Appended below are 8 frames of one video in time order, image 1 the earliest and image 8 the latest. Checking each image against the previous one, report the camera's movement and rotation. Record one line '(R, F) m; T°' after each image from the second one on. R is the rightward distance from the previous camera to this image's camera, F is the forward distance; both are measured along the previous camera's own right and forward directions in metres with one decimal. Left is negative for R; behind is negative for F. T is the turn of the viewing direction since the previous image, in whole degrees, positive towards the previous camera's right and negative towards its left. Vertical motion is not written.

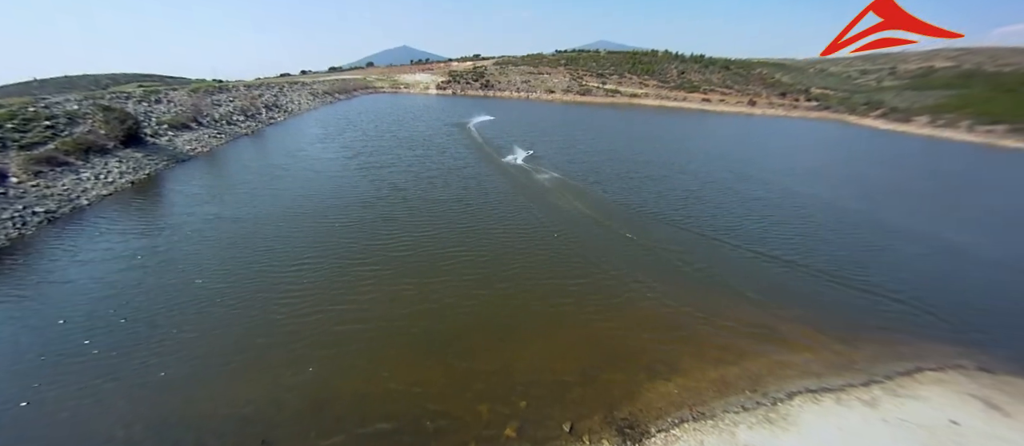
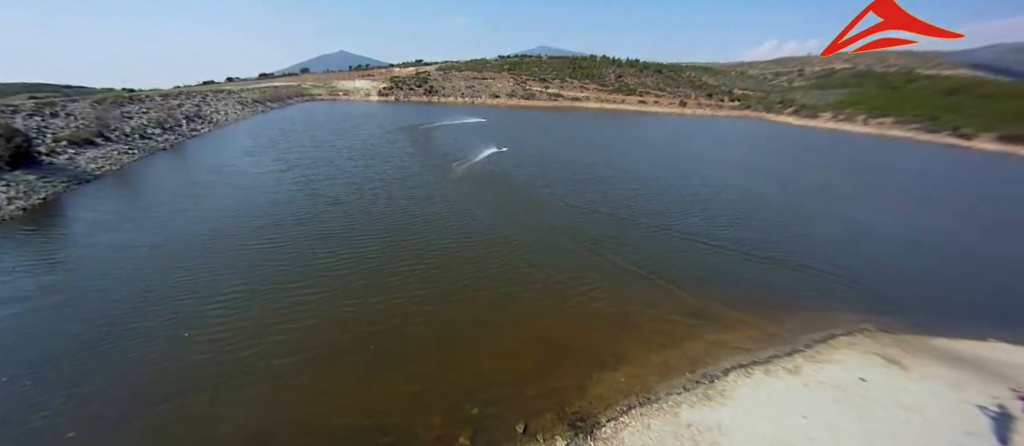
(+0.3, 0.0) m; +7°
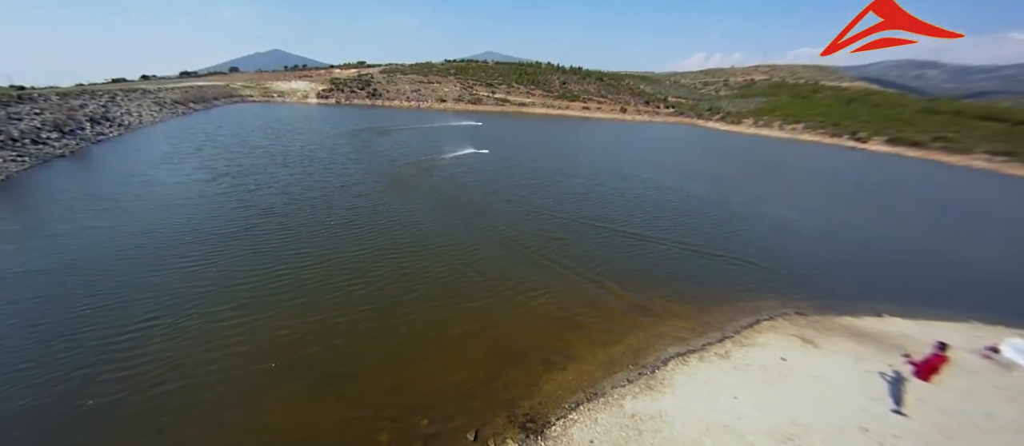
(+0.2, 0.0) m; +7°
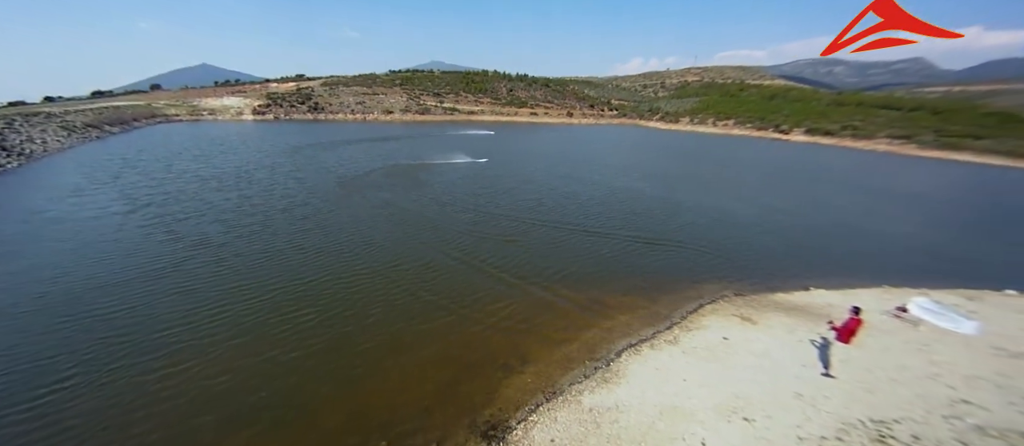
(+0.4, -0.1) m; +6°
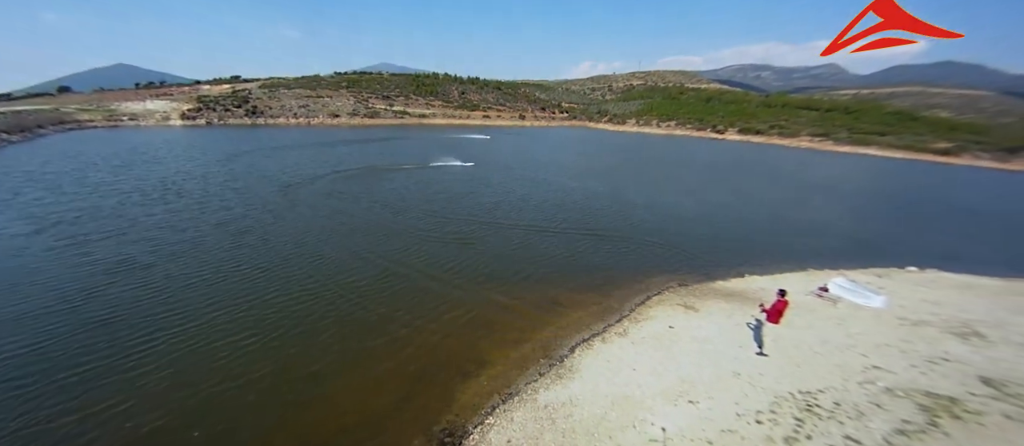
(+0.4, -0.1) m; +6°
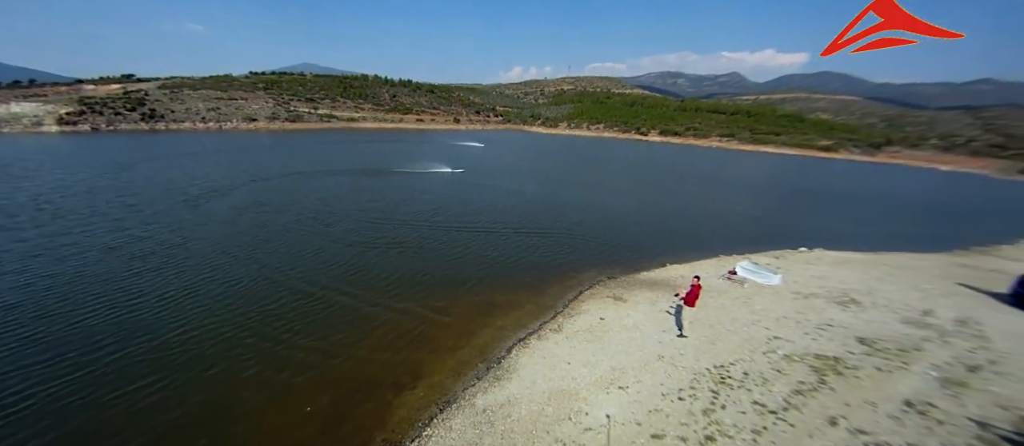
(+0.4, -0.2) m; +9°
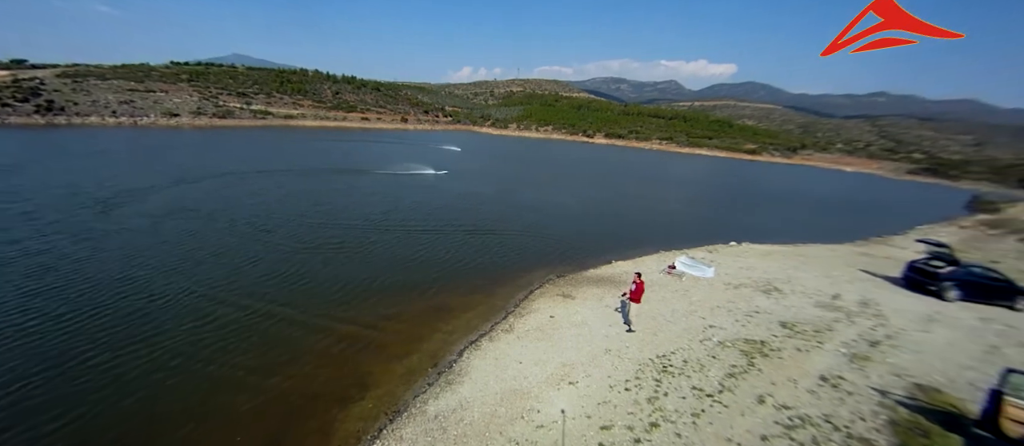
(+0.2, 0.0) m; +7°
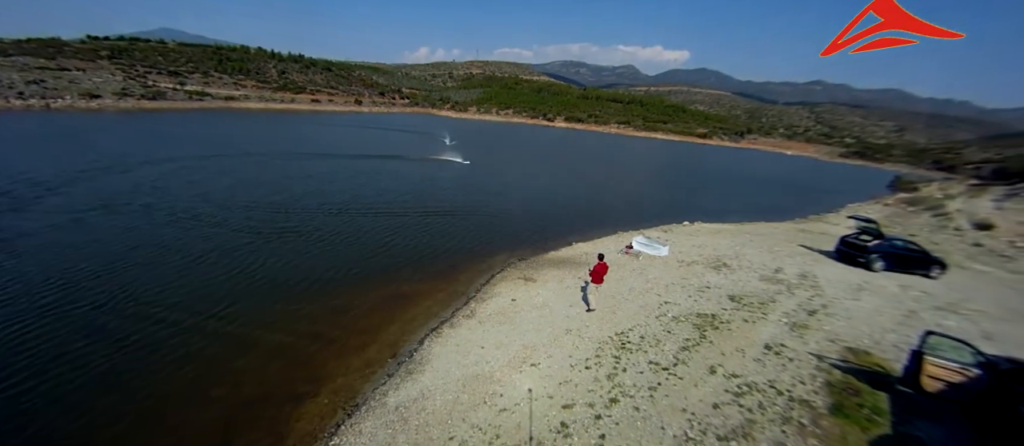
(+0.2, +0.2) m; +5°
